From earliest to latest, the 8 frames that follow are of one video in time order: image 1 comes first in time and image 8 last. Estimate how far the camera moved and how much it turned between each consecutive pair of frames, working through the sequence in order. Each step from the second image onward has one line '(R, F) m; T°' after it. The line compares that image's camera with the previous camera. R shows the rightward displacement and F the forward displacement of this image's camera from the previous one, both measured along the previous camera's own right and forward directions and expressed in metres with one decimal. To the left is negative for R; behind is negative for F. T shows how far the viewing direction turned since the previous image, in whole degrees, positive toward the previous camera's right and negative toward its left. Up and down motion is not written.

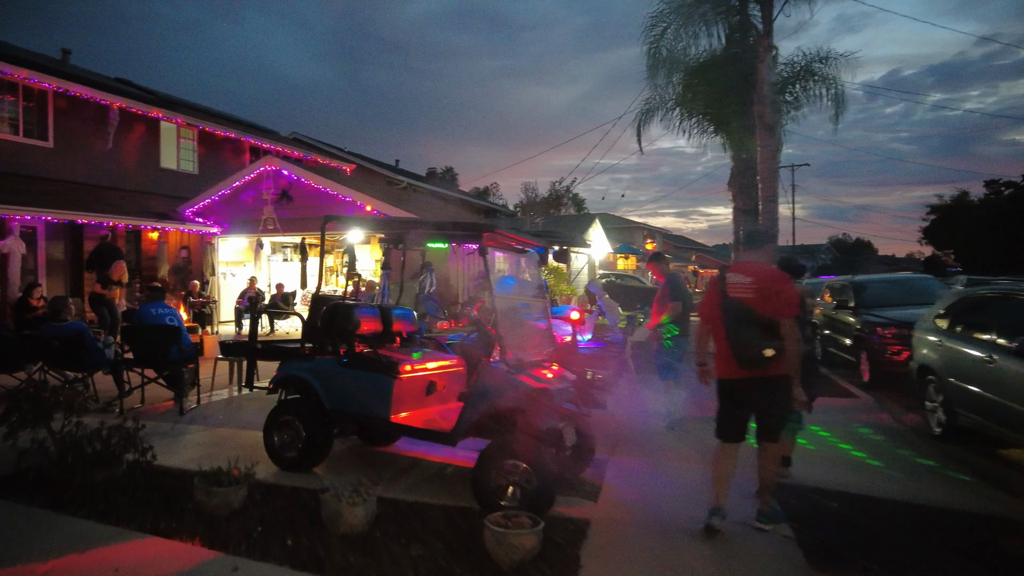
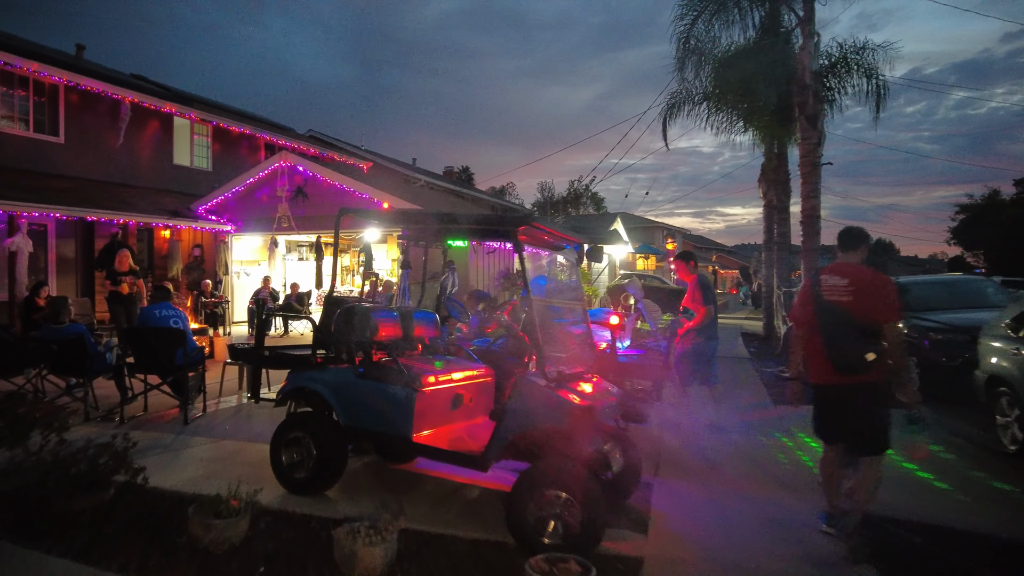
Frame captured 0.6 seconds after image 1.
(-0.1, +0.6) m; -1°
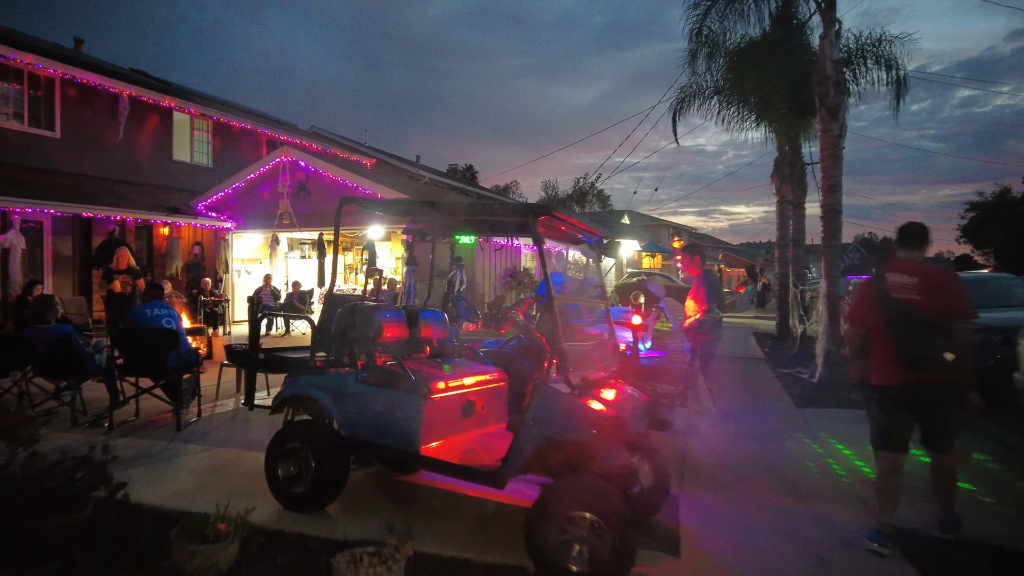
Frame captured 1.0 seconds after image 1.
(-0.1, +0.4) m; 0°
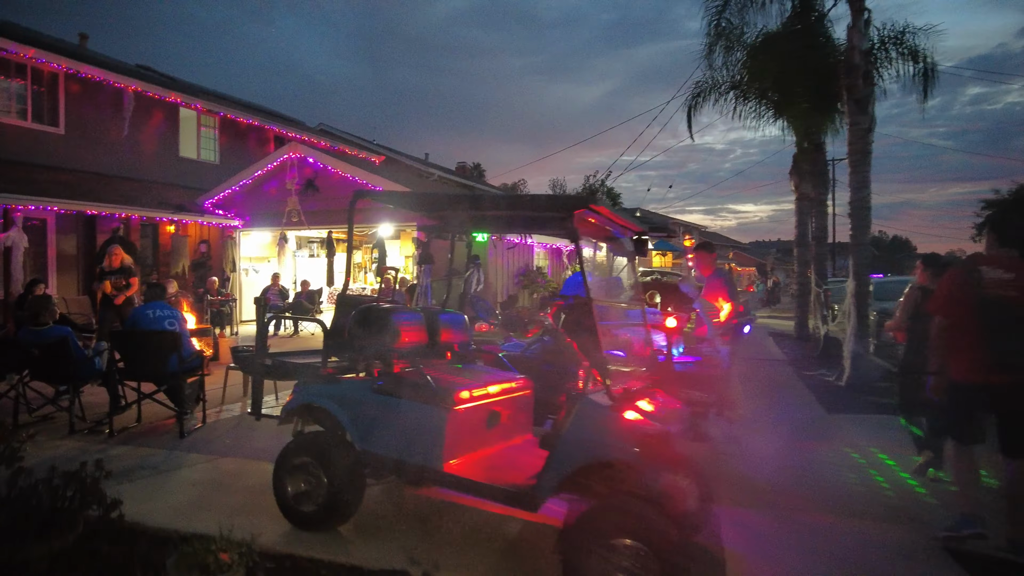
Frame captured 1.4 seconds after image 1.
(-0.1, +0.3) m; -1°
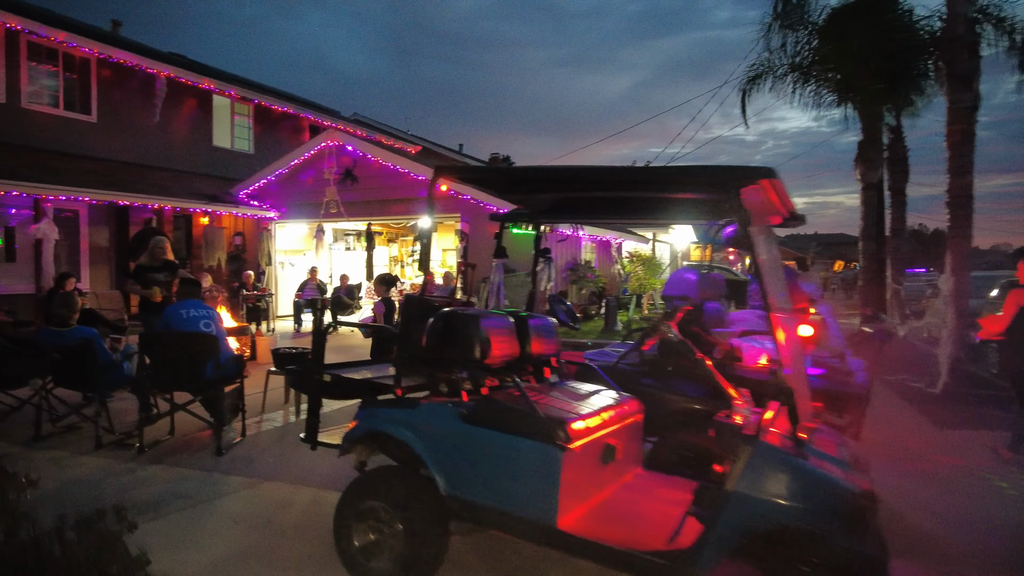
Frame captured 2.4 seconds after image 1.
(-0.4, +0.8) m; -2°
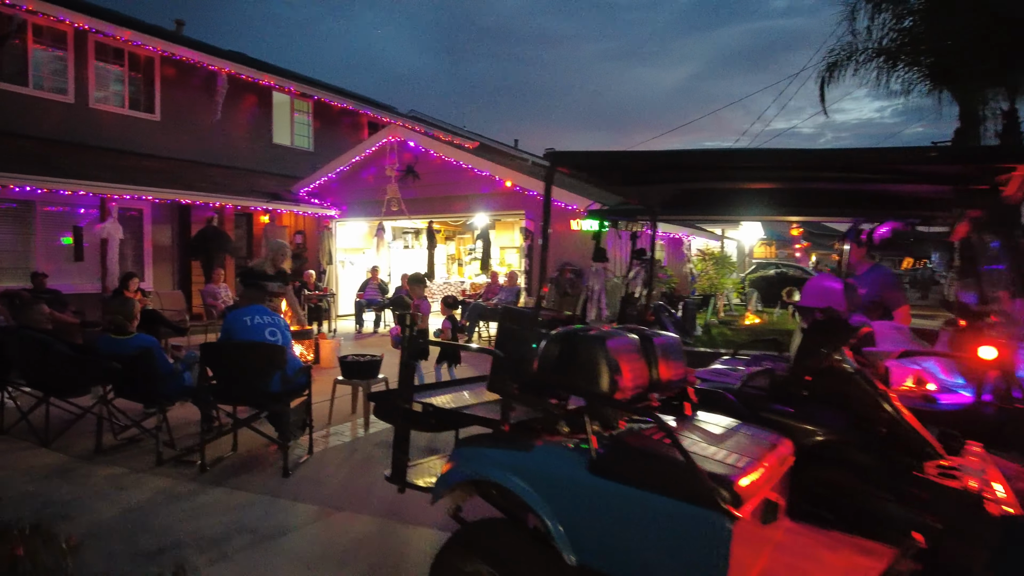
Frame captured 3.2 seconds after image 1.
(-0.3, +0.6) m; -4°
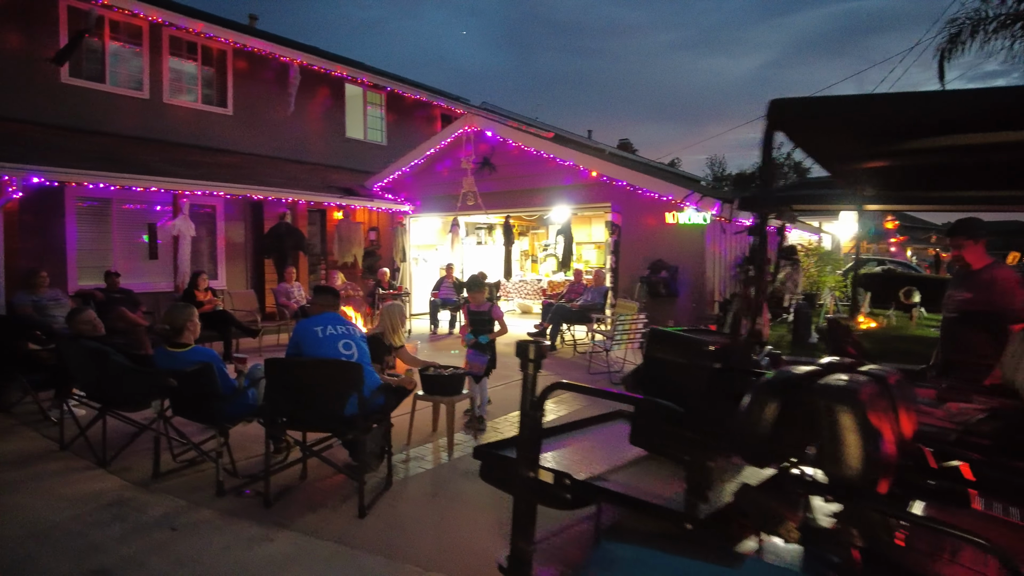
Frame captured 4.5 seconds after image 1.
(-0.3, +0.8) m; -6°
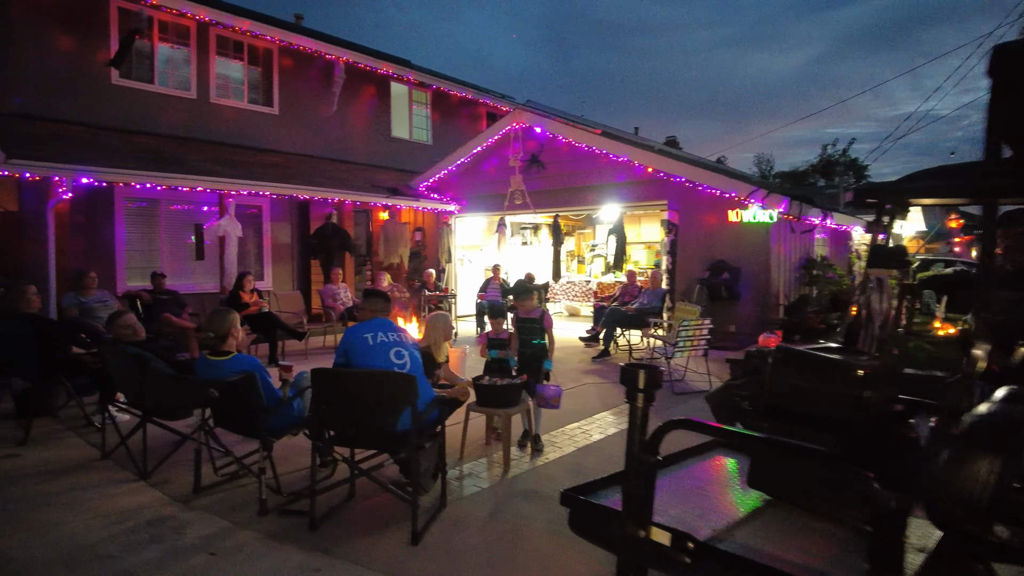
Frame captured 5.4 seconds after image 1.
(-0.2, +0.4) m; -3°
